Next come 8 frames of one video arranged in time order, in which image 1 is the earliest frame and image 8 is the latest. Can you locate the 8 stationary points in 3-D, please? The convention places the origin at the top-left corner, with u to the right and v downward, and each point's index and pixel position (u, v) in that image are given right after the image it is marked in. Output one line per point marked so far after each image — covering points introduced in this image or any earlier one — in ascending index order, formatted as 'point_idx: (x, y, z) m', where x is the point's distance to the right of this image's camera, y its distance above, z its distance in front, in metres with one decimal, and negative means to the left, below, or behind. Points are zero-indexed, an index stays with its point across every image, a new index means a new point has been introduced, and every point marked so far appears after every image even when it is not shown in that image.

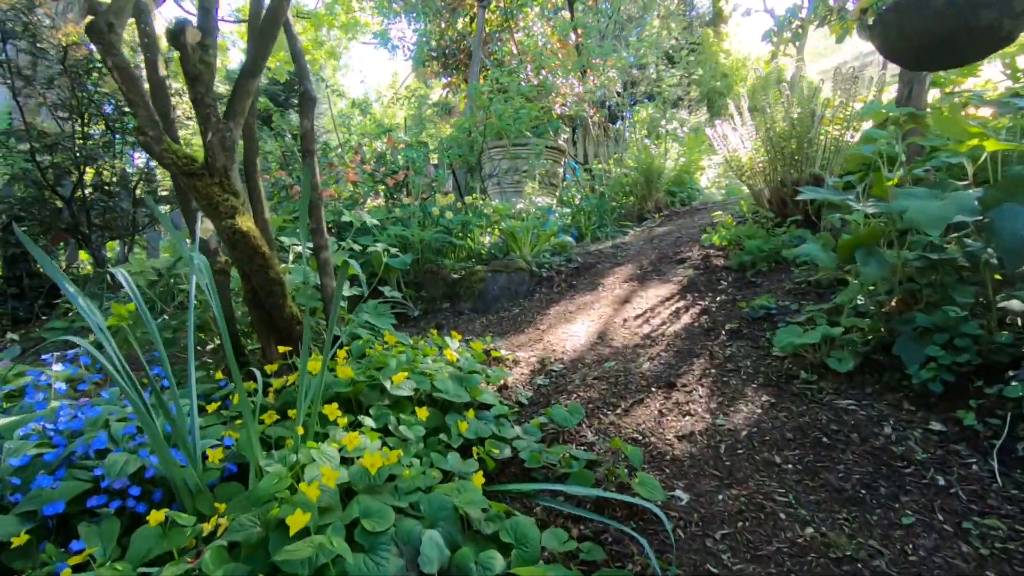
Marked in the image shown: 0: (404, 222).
0: (-0.8, +0.5, +4.2) m
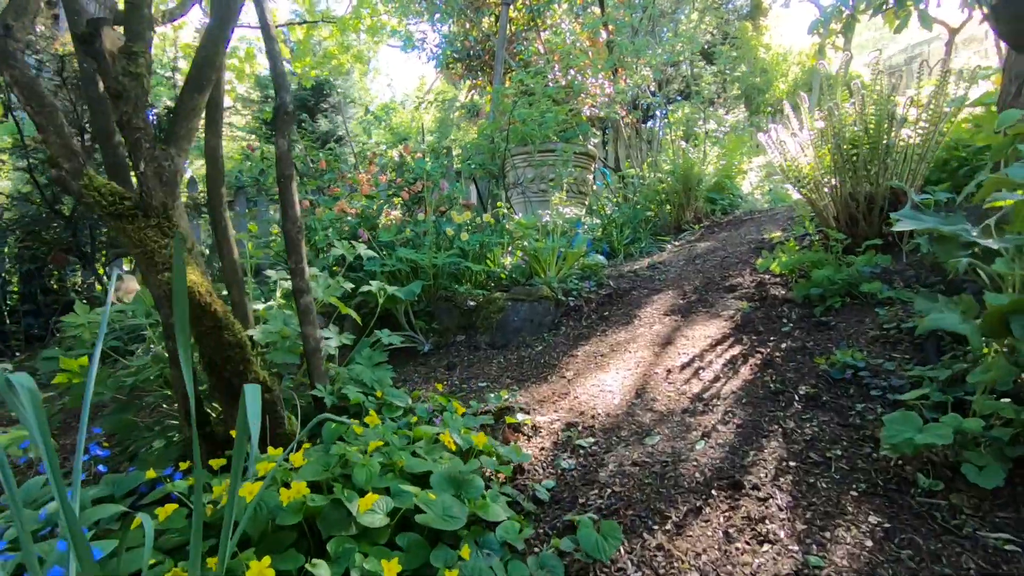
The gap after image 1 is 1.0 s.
0: (-0.6, +0.3, +3.8) m
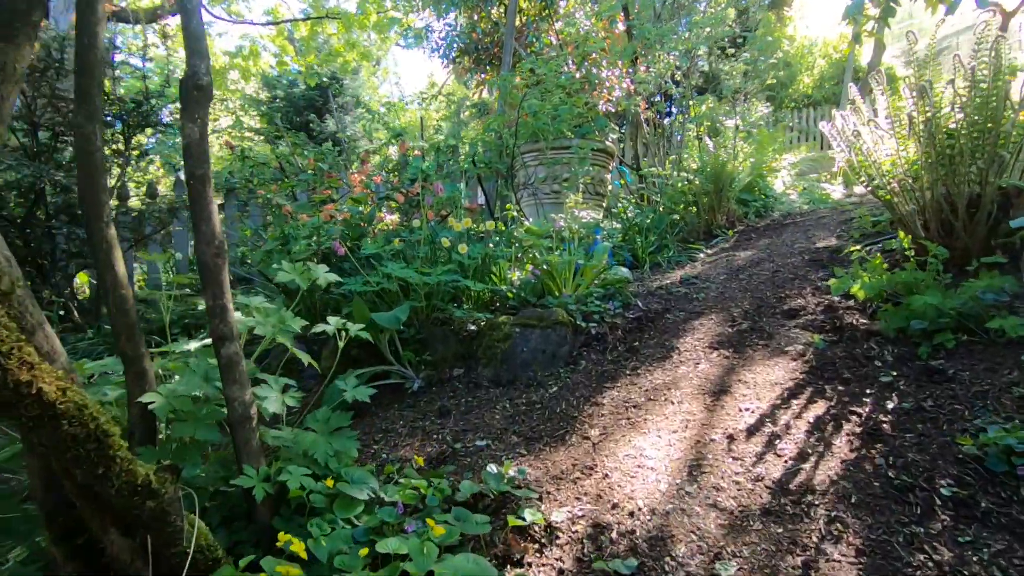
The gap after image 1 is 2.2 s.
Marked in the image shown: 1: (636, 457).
0: (-0.6, +0.2, +3.2) m
1: (+0.4, -0.5, +1.7) m
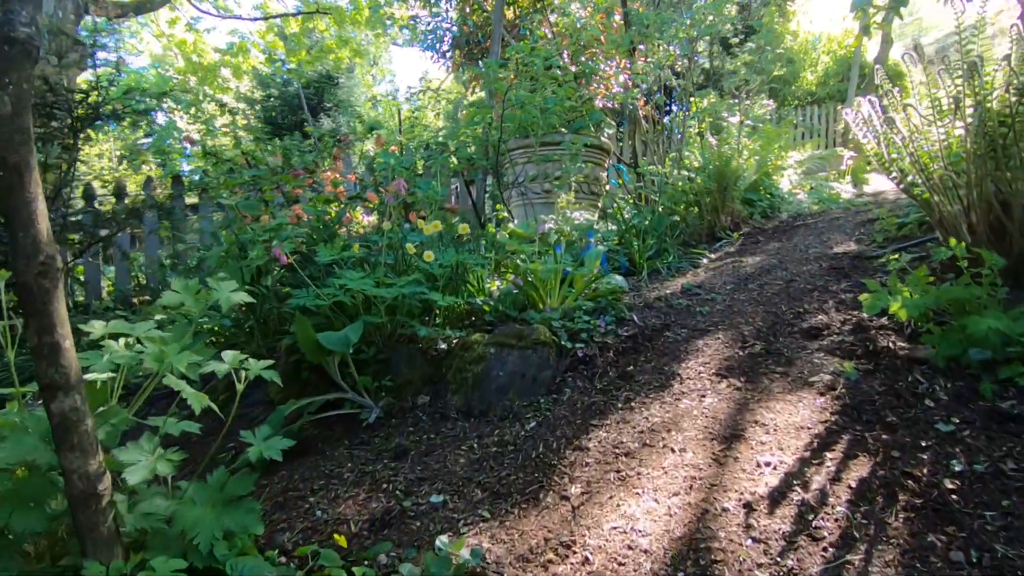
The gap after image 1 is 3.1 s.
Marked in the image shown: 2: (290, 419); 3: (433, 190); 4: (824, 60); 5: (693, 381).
0: (-0.7, +0.1, +2.8) m
1: (+0.3, -0.6, +1.3) m
2: (-0.9, -0.6, +2.4) m
3: (-0.5, +0.6, +3.5) m
4: (+6.8, +5.0, +12.2) m
5: (+0.7, -0.3, +2.1) m
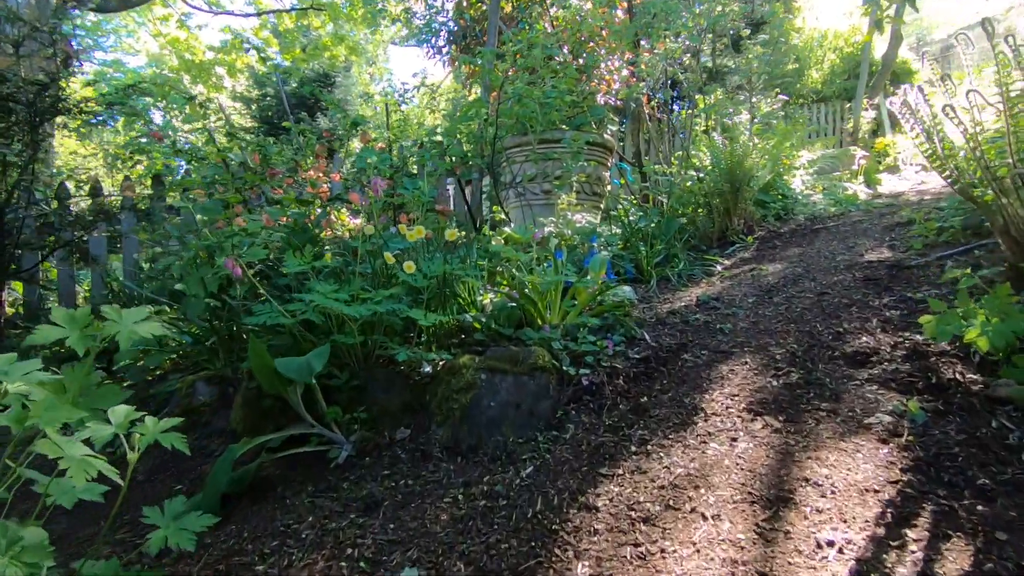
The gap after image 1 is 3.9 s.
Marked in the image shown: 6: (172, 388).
0: (-0.7, +0.1, +2.5) m
1: (+0.3, -0.7, +1.0) m
2: (-1.0, -0.6, +2.0) m
3: (-0.5, +0.6, +3.2) m
4: (+6.8, +4.9, +11.9) m
5: (+0.7, -0.4, +1.7) m
6: (-1.6, -0.5, +2.7) m
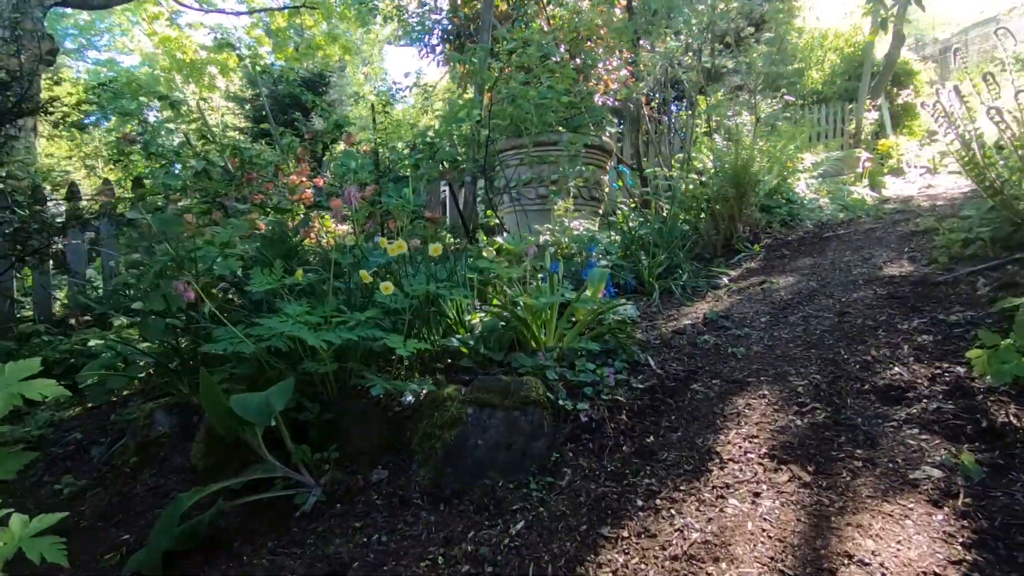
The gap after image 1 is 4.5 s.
0: (-0.8, 0.0, +2.3) m
1: (+0.2, -0.7, +0.8) m
2: (-1.0, -0.7, +1.8) m
3: (-0.6, +0.5, +3.0) m
4: (+6.7, +4.9, +11.7) m
5: (+0.6, -0.5, +1.5) m
6: (-1.7, -0.6, +2.4) m
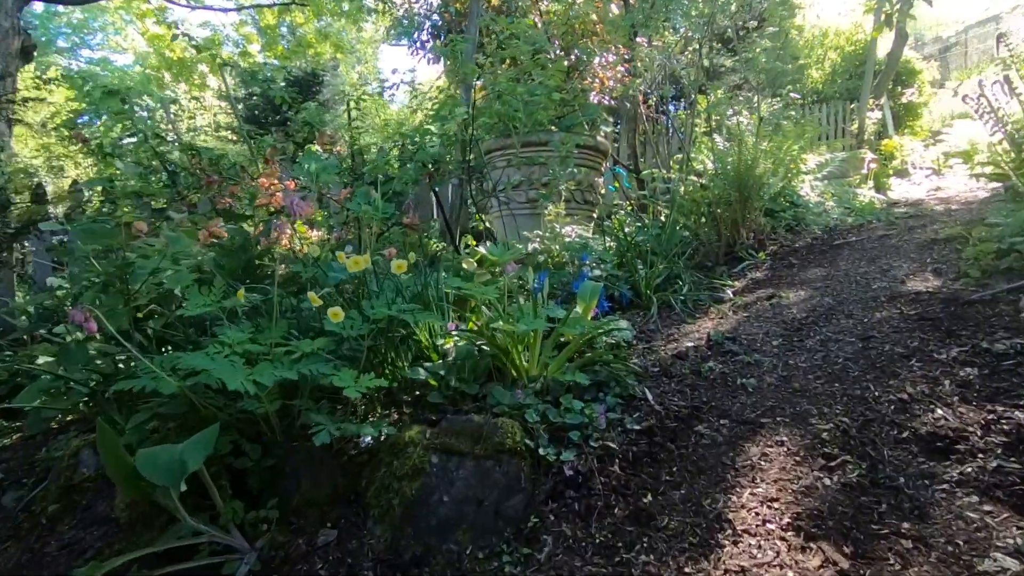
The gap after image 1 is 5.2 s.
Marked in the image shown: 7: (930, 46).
0: (-0.8, -0.1, +2.0) m
1: (+0.2, -0.8, +0.5) m
2: (-1.1, -0.8, +1.5) m
3: (-0.6, +0.4, +2.7) m
4: (+6.6, +4.8, +11.4) m
5: (+0.5, -0.6, +1.2) m
6: (-1.8, -0.6, +2.1) m
7: (+12.3, +7.1, +16.4) m
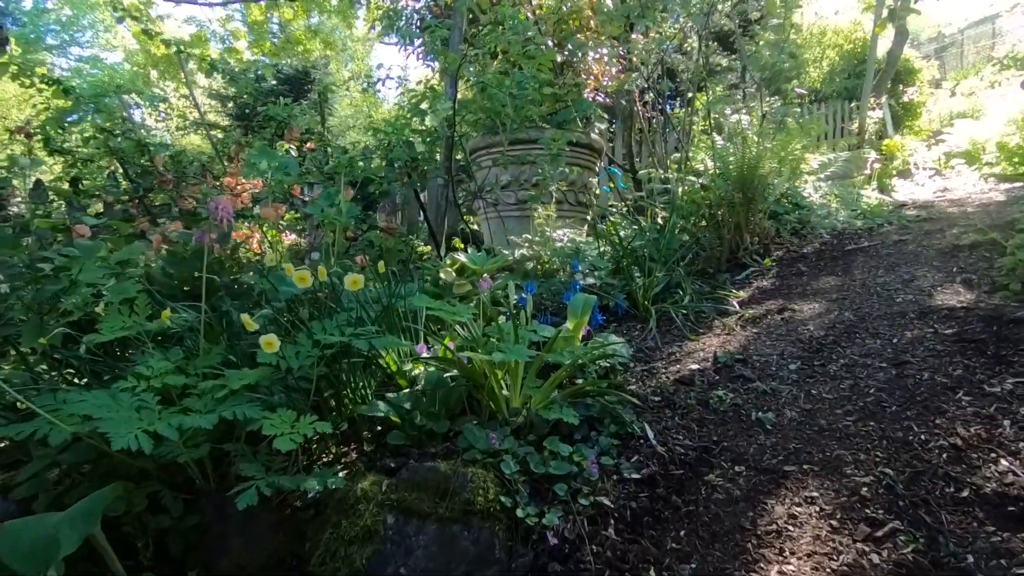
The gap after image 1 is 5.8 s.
0: (-0.9, -0.1, +1.7) m
1: (+0.1, -0.9, +0.2) m
2: (-1.1, -0.8, +1.2) m
3: (-0.7, +0.4, +2.4) m
4: (+6.4, +4.7, +11.2) m
5: (+0.5, -0.6, +0.9) m
6: (-1.8, -0.7, +1.9) m
7: (+12.2, +7.1, +16.2) m
